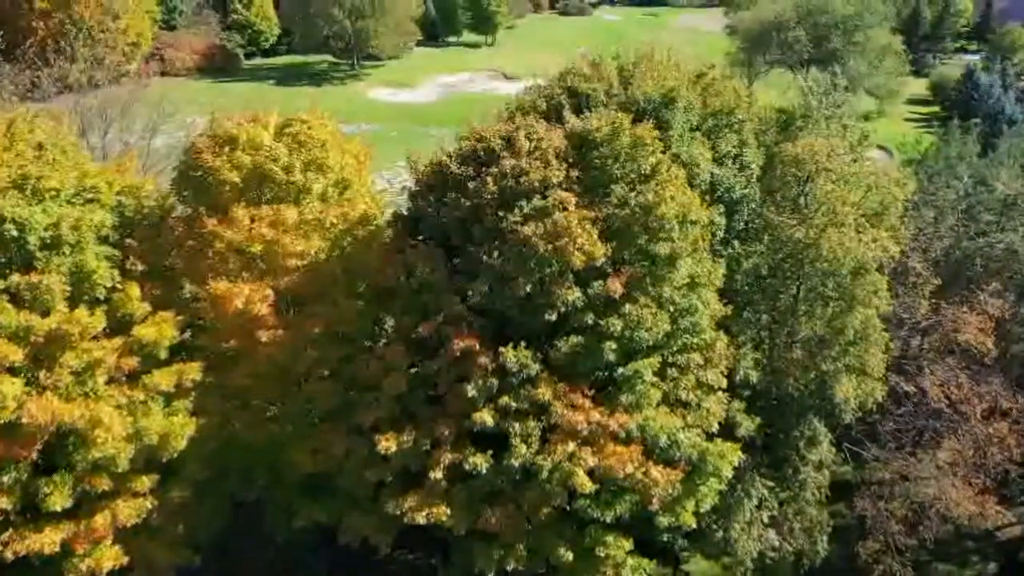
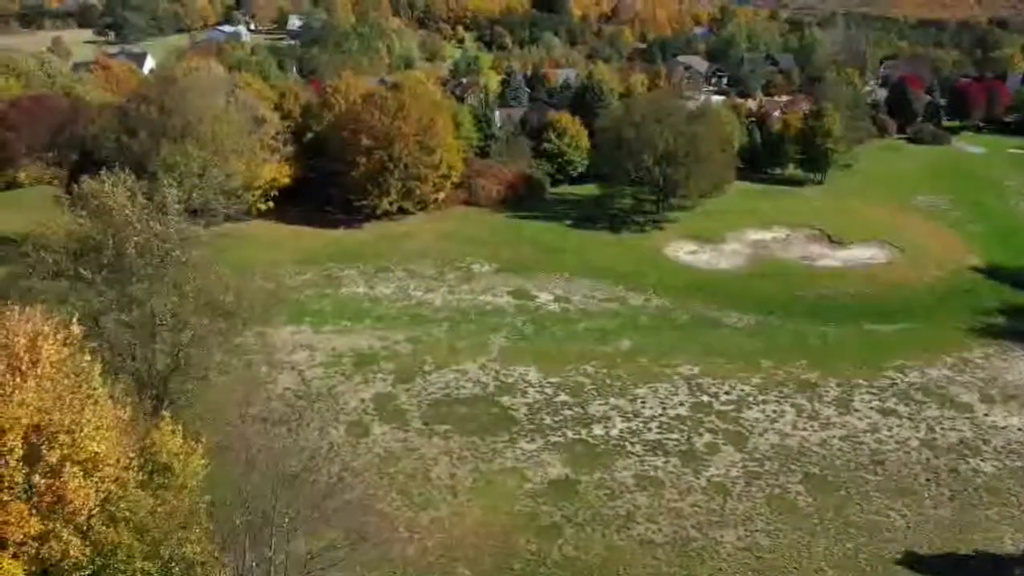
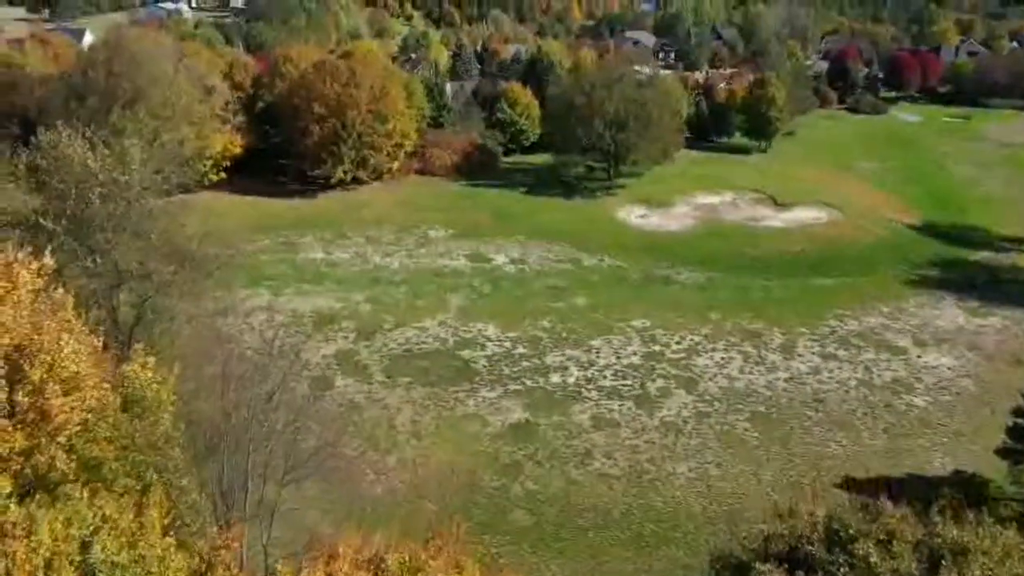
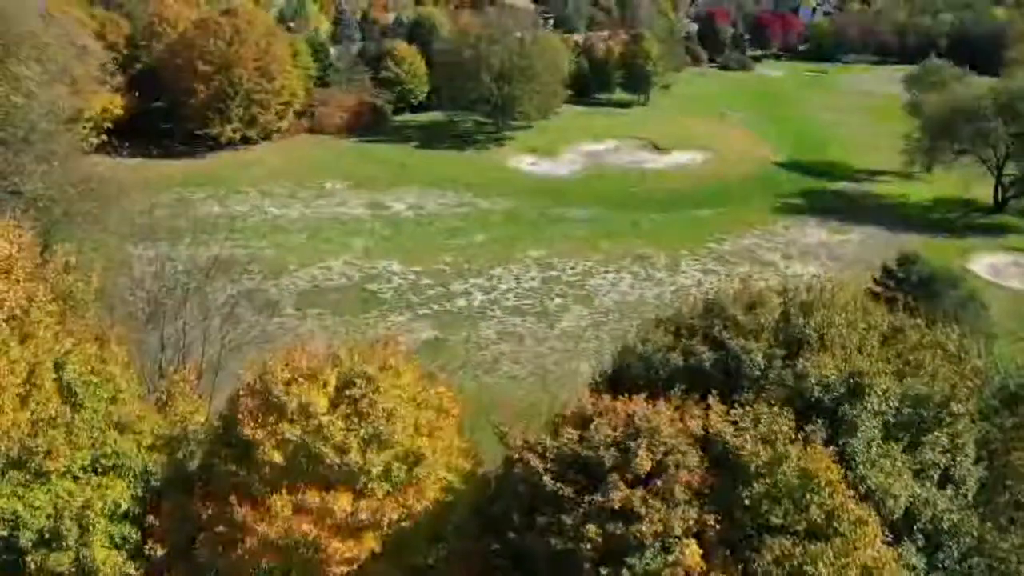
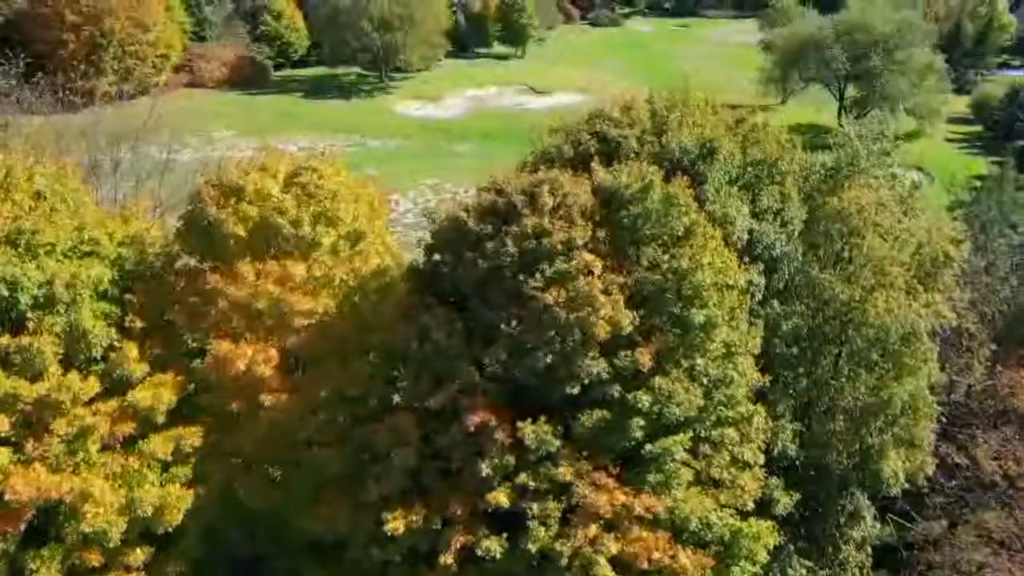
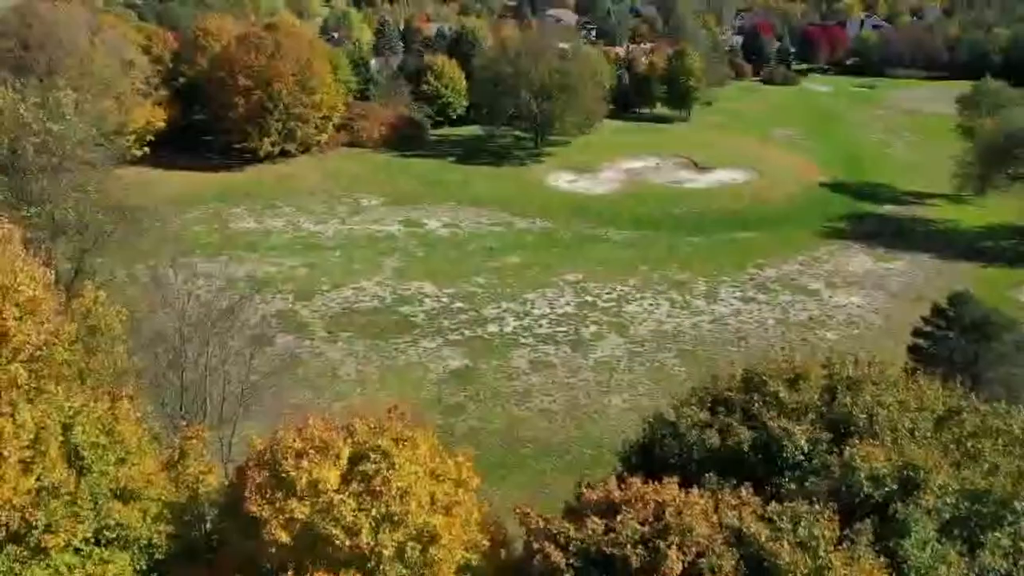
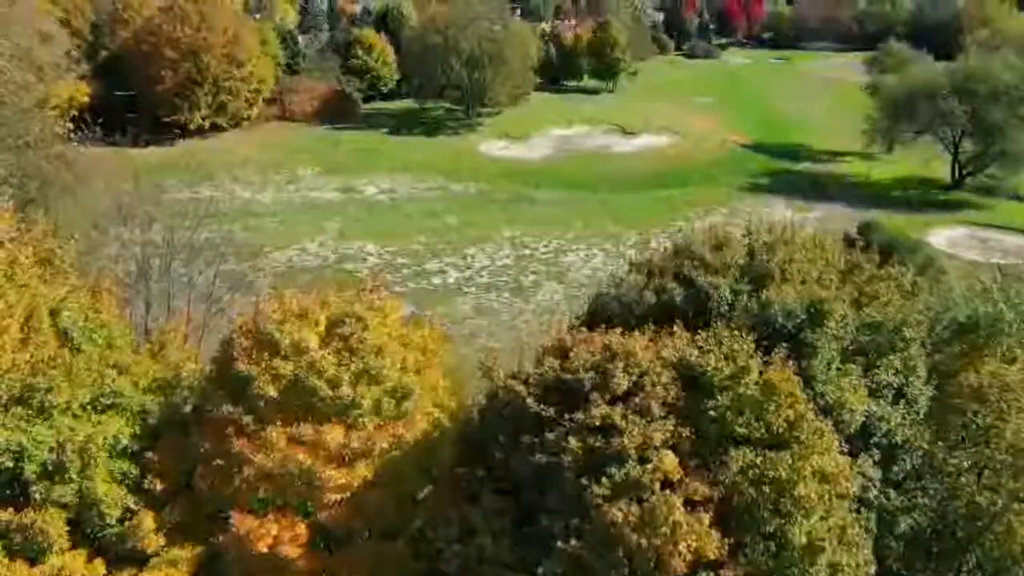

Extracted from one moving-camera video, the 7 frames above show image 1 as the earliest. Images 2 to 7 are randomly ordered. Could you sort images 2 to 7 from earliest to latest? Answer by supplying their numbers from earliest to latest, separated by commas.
5, 7, 4, 6, 3, 2
